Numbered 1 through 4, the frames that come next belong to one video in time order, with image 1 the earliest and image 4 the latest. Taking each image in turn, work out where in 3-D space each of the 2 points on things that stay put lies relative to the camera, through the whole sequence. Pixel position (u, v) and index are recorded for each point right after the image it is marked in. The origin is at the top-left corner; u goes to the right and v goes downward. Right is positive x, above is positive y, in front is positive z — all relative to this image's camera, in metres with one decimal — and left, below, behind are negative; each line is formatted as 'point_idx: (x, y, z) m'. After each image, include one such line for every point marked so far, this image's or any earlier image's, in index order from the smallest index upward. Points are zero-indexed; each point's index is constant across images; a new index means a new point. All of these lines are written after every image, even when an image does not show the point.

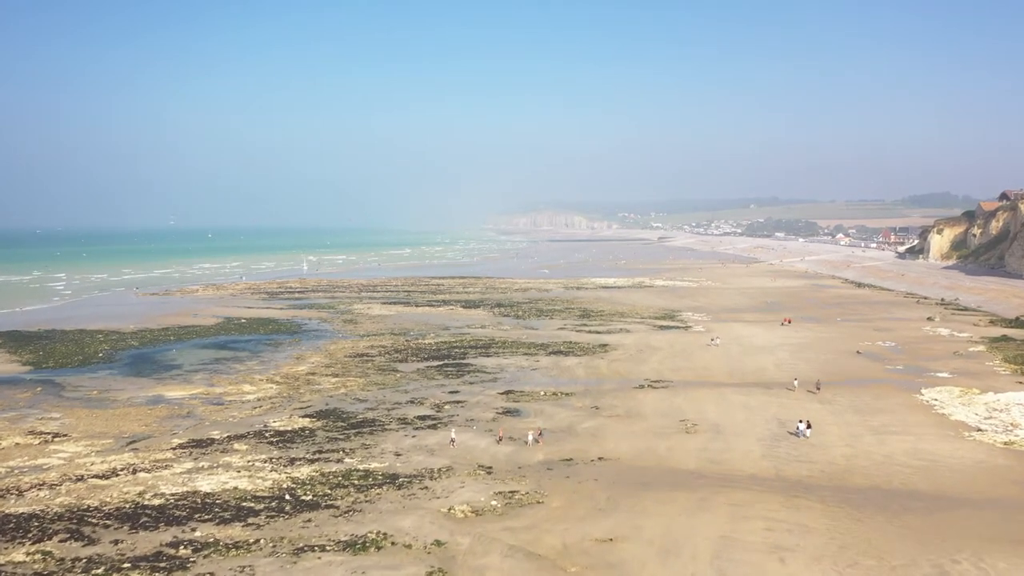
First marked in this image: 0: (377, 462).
0: (-3.3, -4.2, +16.8) m
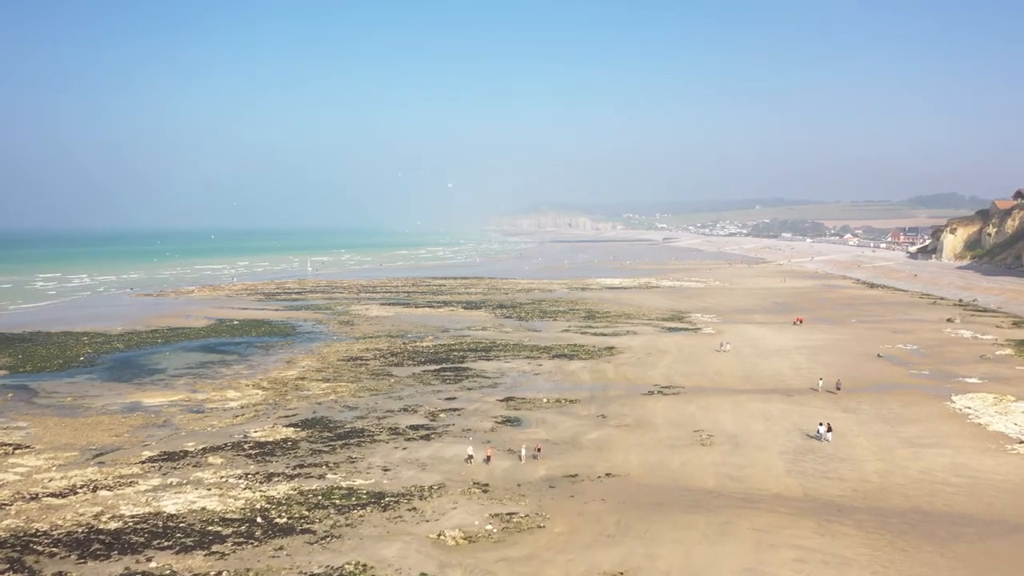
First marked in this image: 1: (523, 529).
0: (-3.3, -4.2, +15.3) m
1: (+0.2, -4.4, +12.6) m
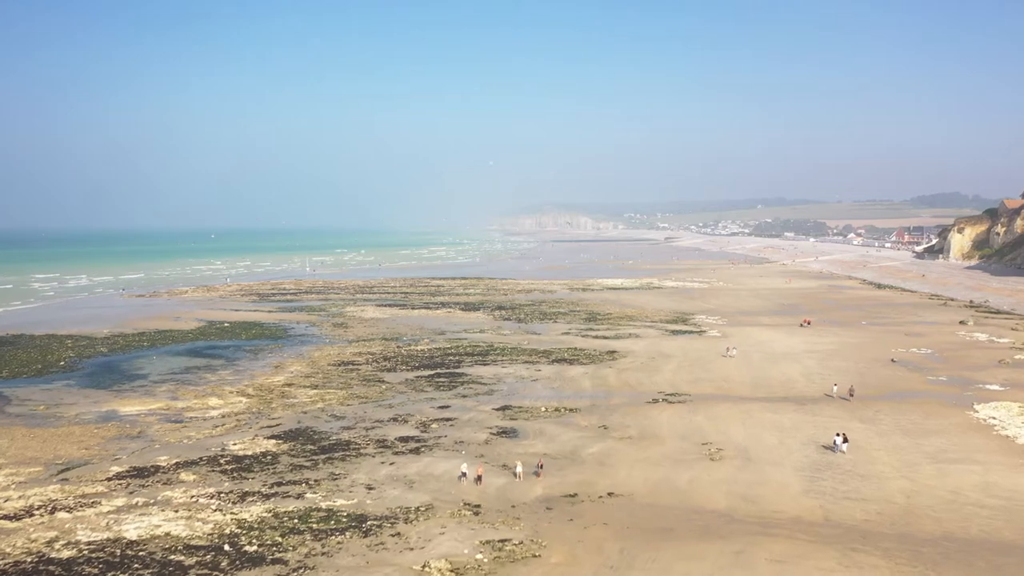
0: (-3.4, -4.3, +14.2) m
1: (+0.1, -4.4, +11.4) m
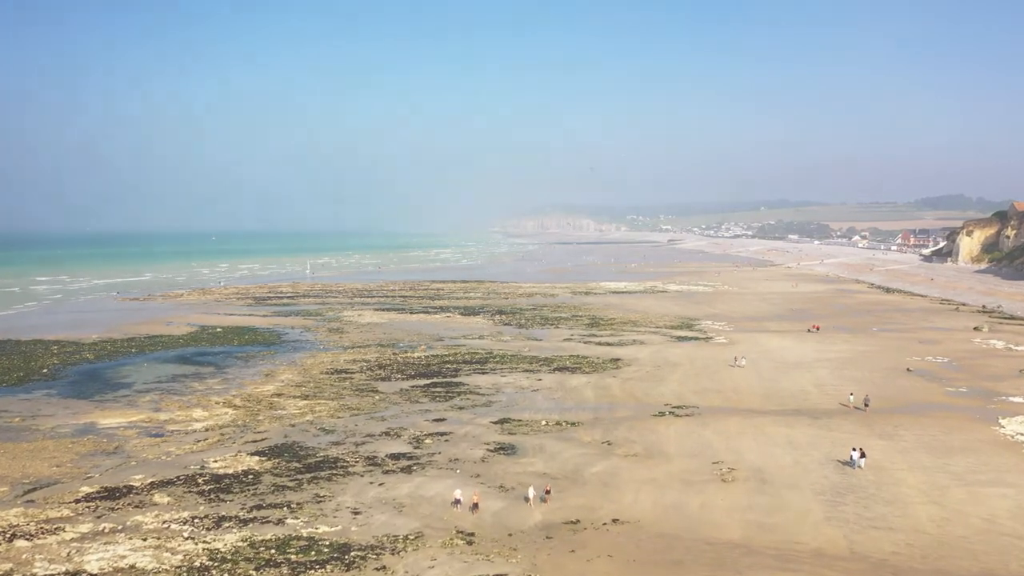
0: (-3.5, -4.4, +13.1) m
1: (0.0, -4.6, +10.3) m
